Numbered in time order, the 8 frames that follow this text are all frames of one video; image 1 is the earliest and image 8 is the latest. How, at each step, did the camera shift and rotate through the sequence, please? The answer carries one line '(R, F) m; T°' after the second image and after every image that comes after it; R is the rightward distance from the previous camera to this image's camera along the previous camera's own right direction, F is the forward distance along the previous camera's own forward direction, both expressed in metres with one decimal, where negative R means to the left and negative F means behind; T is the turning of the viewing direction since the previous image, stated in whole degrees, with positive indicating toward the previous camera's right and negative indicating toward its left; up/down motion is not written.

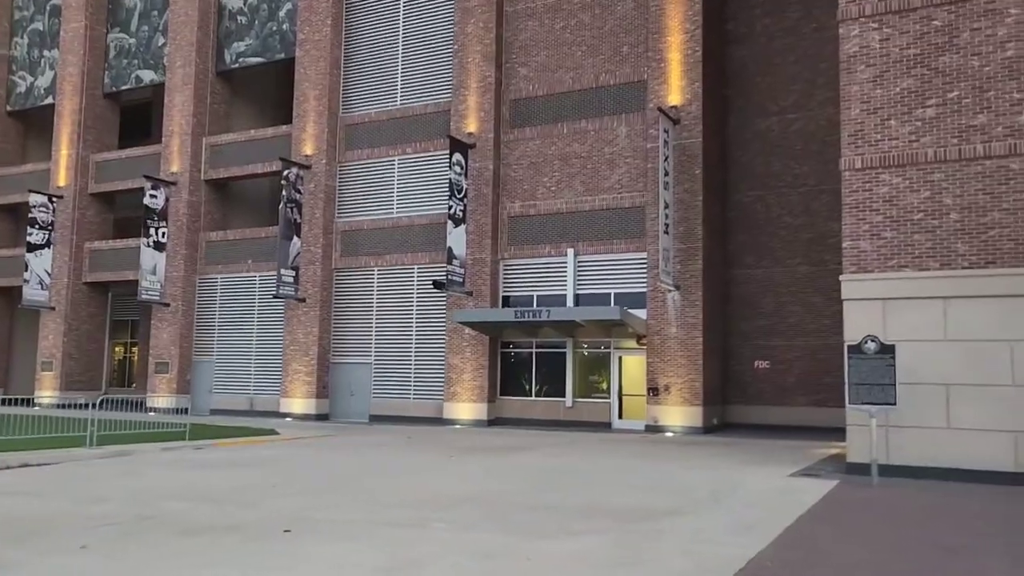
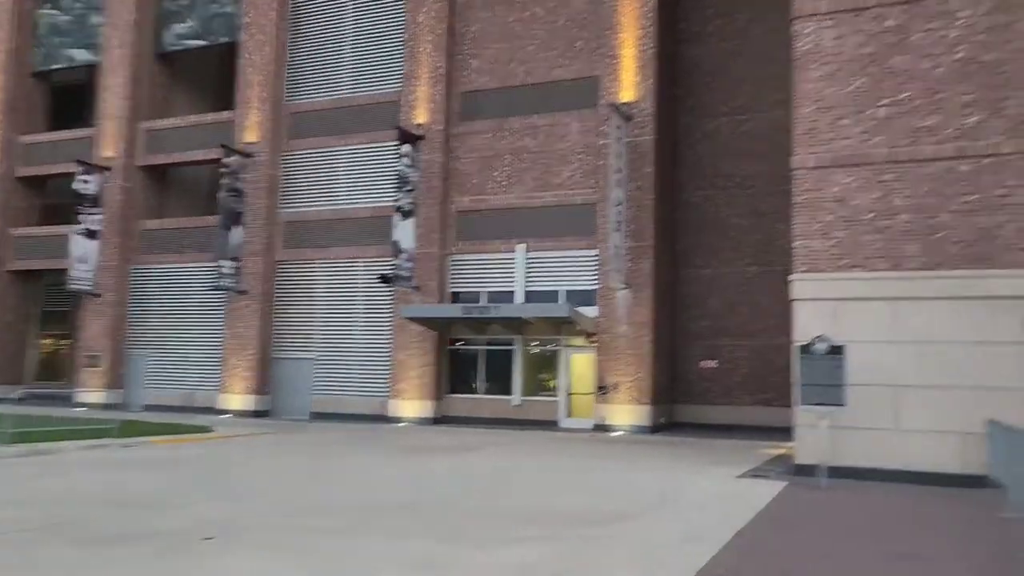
(-0.1, +0.4) m; +4°
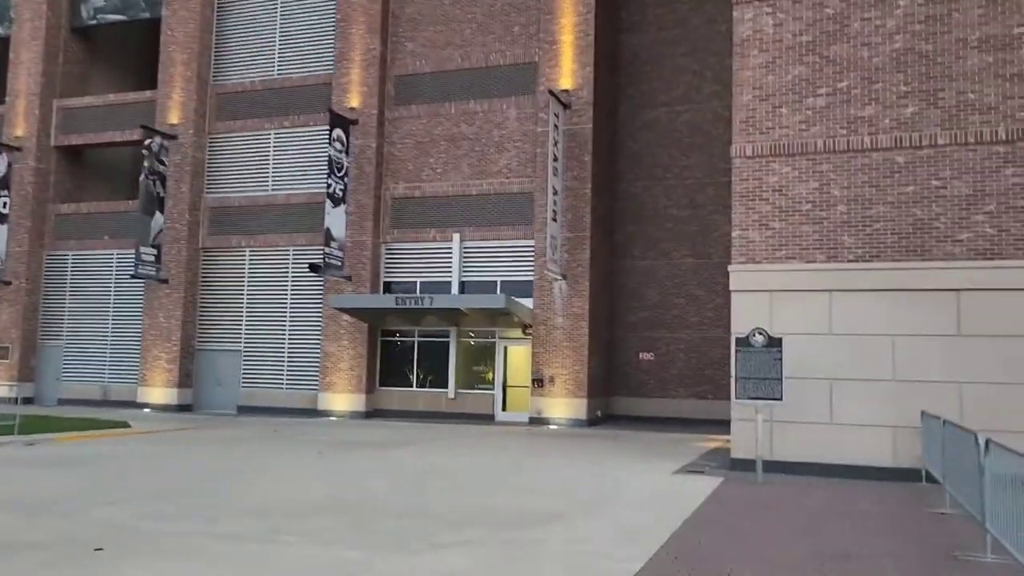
(+0.2, +0.6) m; +4°
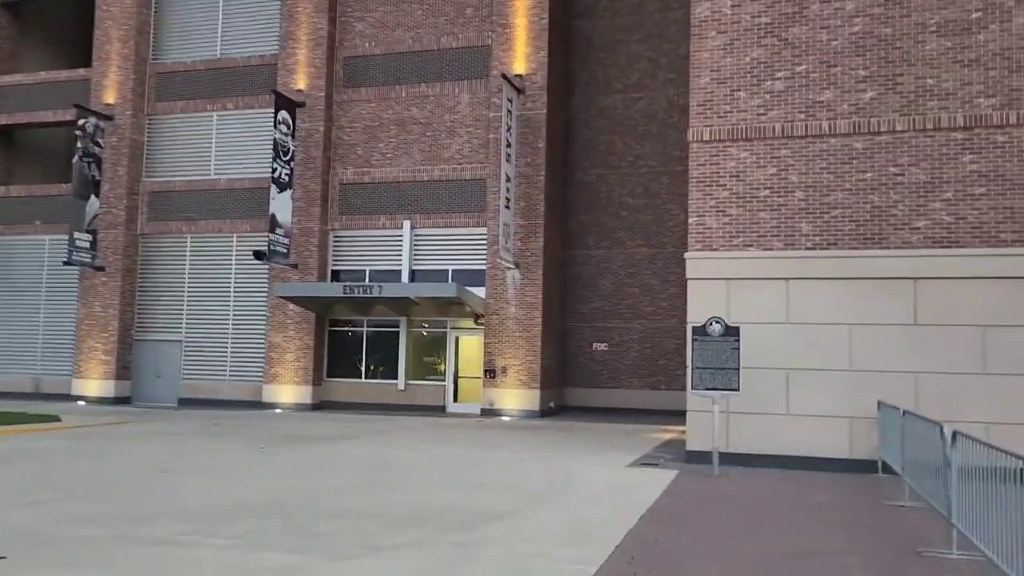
(+0.1, +0.5) m; +3°
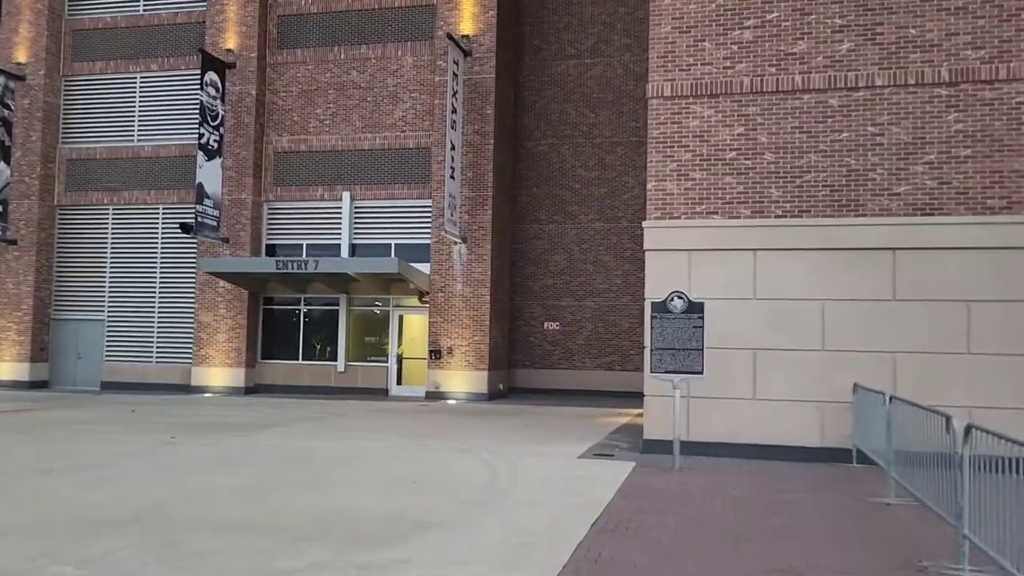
(+0.2, +1.4) m; +3°
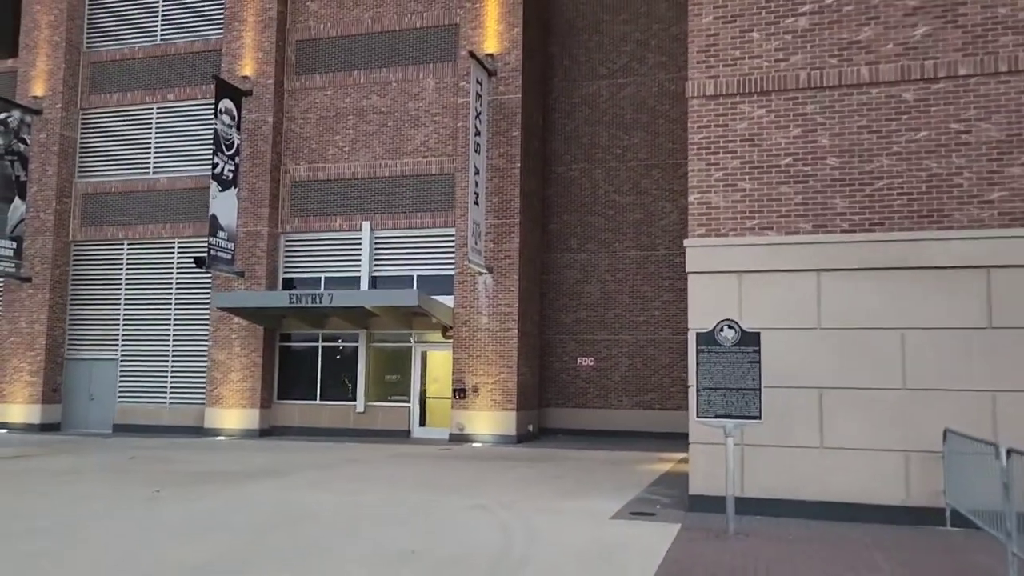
(+0.2, +1.6) m; -3°
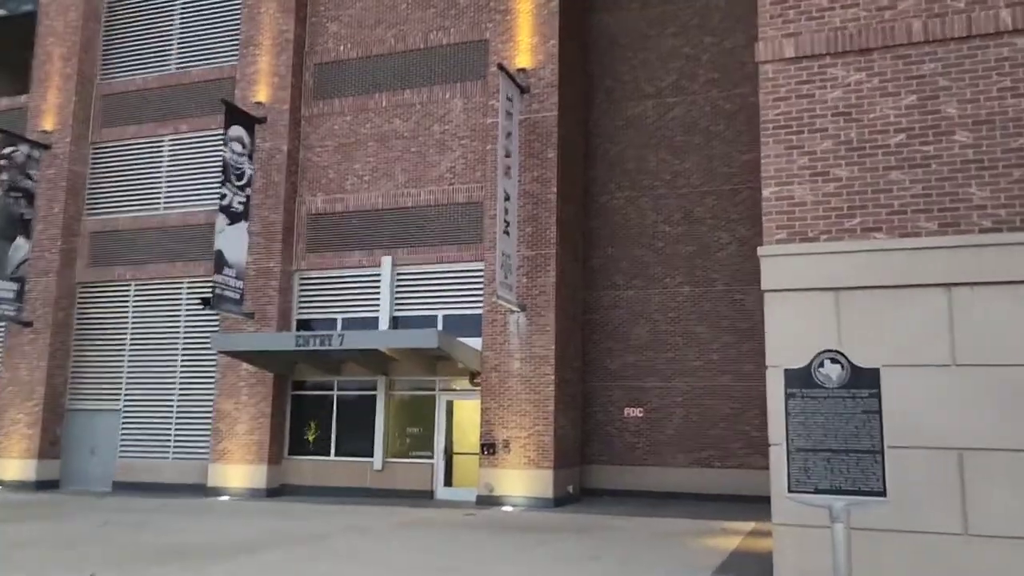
(+0.3, +2.5) m; -3°
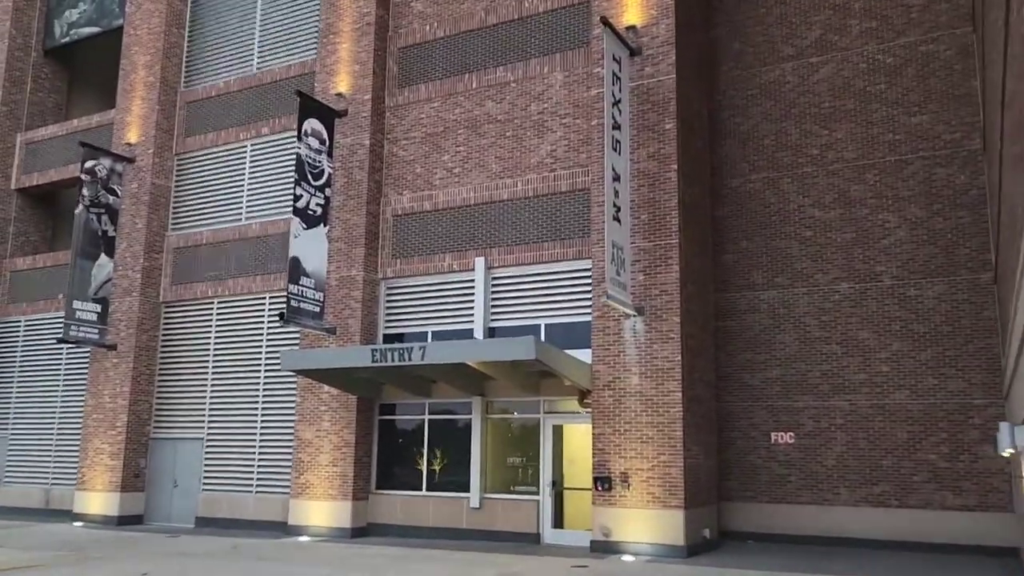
(+0.2, +3.2) m; -9°
